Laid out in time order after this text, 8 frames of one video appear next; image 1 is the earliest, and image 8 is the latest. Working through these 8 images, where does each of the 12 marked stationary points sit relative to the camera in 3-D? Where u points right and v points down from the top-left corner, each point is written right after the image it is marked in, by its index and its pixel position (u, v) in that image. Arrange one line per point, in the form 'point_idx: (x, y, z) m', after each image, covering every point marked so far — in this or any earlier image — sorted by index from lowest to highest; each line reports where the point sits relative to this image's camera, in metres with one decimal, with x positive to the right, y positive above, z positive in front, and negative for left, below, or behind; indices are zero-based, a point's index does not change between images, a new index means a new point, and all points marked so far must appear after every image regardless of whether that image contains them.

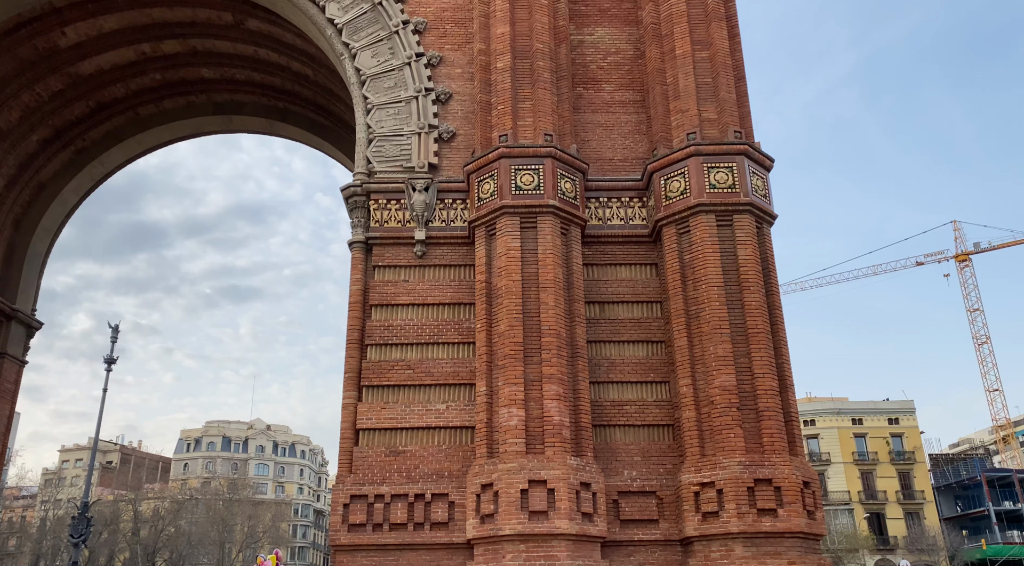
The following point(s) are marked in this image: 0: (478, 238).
0: (-0.3, +0.5, +8.5) m
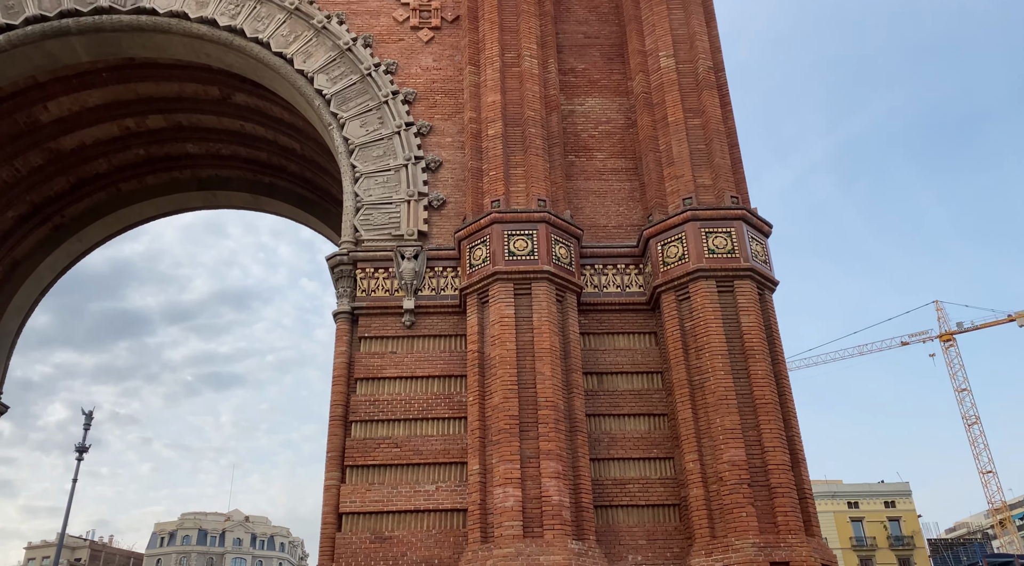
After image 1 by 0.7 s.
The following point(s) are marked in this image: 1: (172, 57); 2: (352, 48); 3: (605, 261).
0: (-0.4, -0.1, +8.1) m
1: (-4.5, +3.0, +12.2) m
2: (-1.9, +2.9, +11.2) m
3: (+0.9, +0.2, +8.6) m
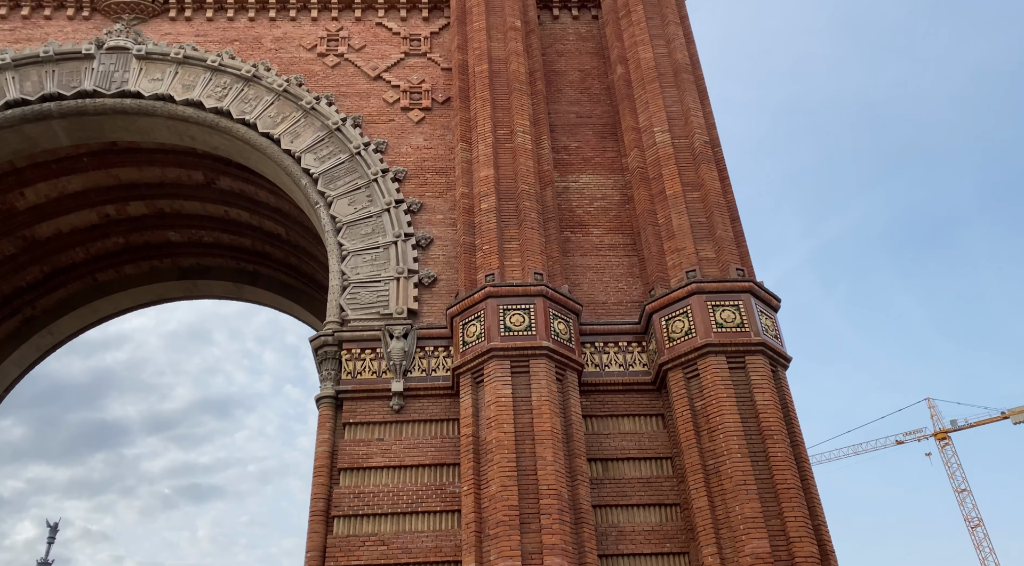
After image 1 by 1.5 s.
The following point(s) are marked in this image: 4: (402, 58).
0: (-0.4, -0.8, +7.6) m
1: (-4.6, +1.8, +11.9) m
2: (-2.0, +1.9, +11.0) m
3: (+0.8, -0.5, +8.2) m
4: (-1.6, +3.2, +13.4) m
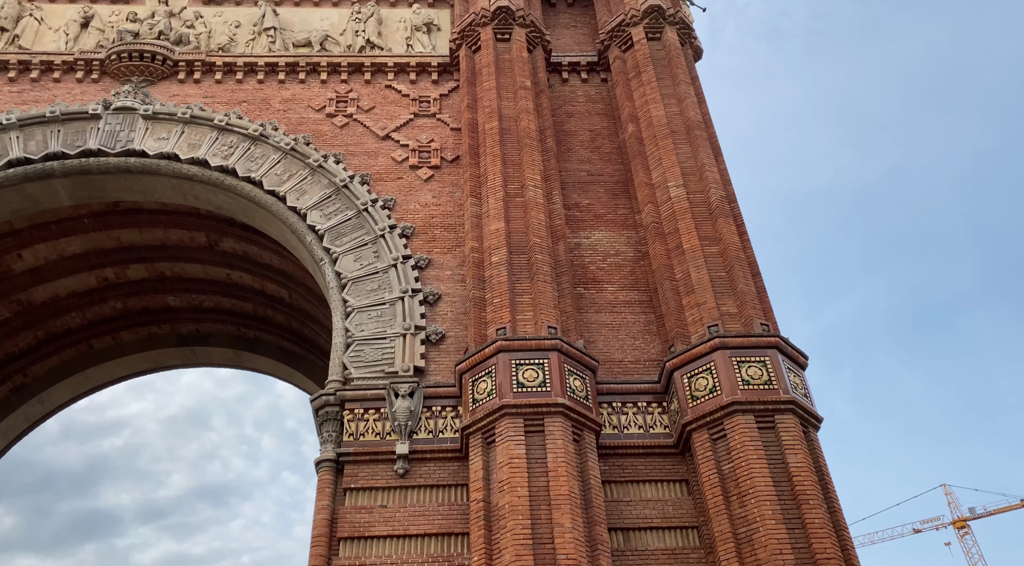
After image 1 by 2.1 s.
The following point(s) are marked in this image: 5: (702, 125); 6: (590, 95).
0: (-0.3, -1.3, +7.2) m
1: (-4.5, +1.0, +11.7) m
2: (-1.9, +1.2, +10.8) m
3: (+0.9, -1.0, +7.7) m
4: (-1.4, +2.3, +13.3) m
5: (+2.3, +1.9, +11.3) m
6: (+1.1, +2.7, +13.6) m
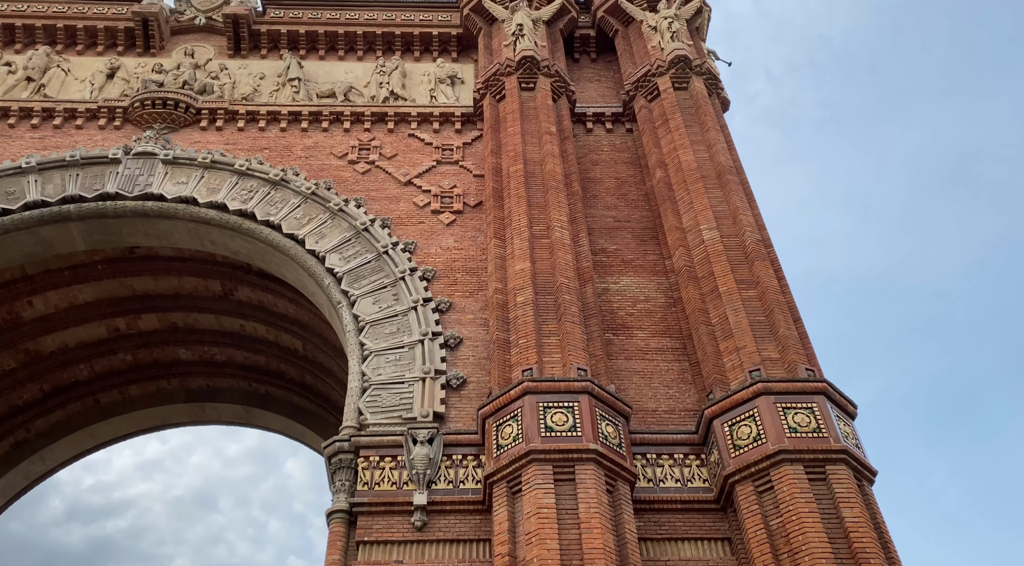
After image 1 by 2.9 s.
0: (-0.1, -1.6, +6.7) m
1: (-4.2, +0.5, +11.5) m
2: (-1.6, +0.6, +10.5) m
3: (+1.1, -1.3, +7.2) m
4: (-1.1, +1.6, +13.0) m
5: (+2.6, +1.3, +10.9) m
6: (+1.5, +2.0, +13.3) m
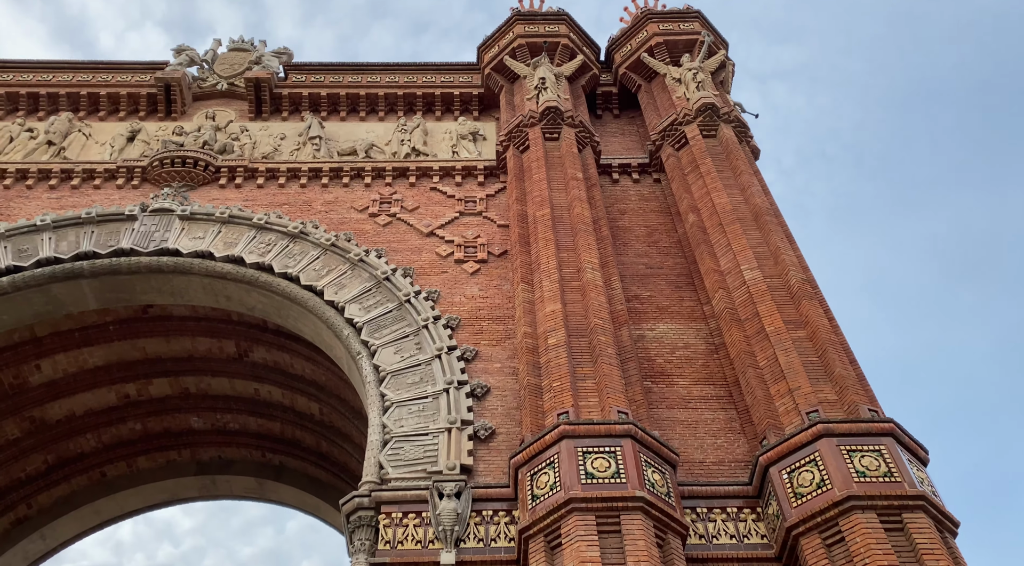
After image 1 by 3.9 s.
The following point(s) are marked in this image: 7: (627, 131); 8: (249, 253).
0: (+0.1, -1.8, +6.1) m
1: (-3.8, -0.2, +11.1) m
2: (-1.3, 0.0, +10.1) m
3: (+1.4, -1.6, +6.6) m
4: (-0.8, +0.9, +12.7) m
5: (+2.9, +0.8, +10.5) m
6: (+1.8, +1.3, +12.9) m
7: (+1.9, +2.5, +15.3) m
8: (-3.0, +0.3, +10.7) m
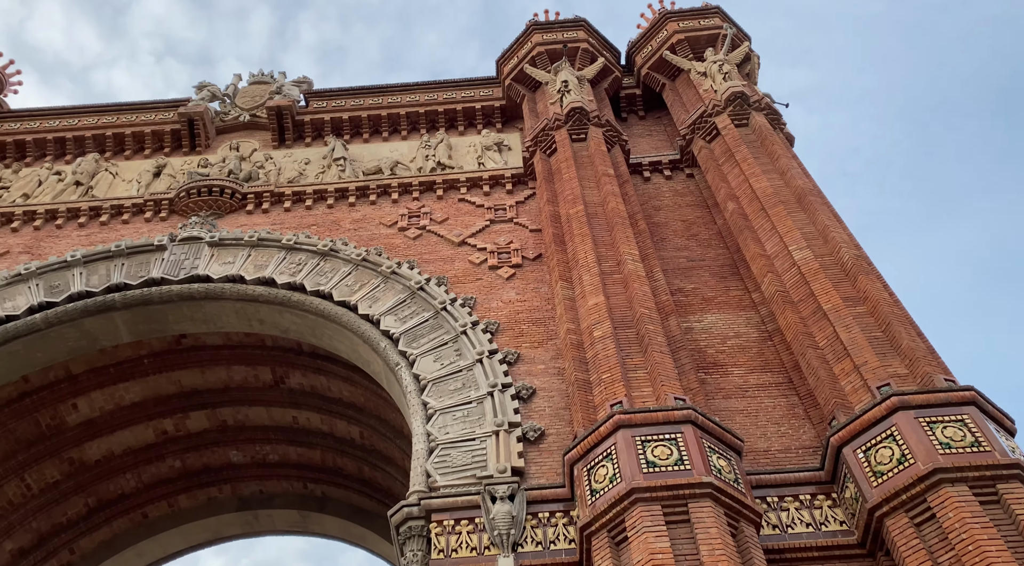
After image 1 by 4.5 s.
0: (+0.5, -1.7, +5.8) m
1: (-3.4, -0.5, +10.9) m
2: (-0.9, -0.1, +9.8) m
3: (+1.8, -1.4, +6.2) m
4: (-0.3, +0.8, +12.4) m
5: (+3.3, +1.0, +10.1) m
6: (+2.2, +1.3, +12.6) m
7: (+2.3, +2.5, +15.0) m
8: (-2.6, +0.1, +10.6) m
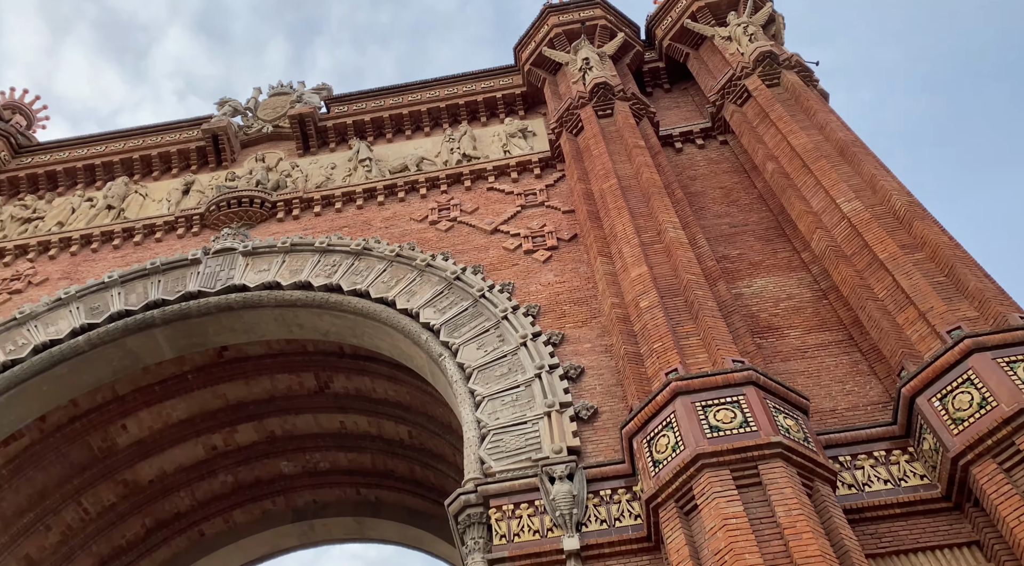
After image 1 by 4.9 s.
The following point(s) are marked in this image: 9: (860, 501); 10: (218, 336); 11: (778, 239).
0: (+0.9, -1.5, +5.5) m
1: (-2.9, -0.6, +10.8) m
2: (-0.5, +0.1, +9.6) m
3: (+2.1, -1.1, +6.0) m
4: (+0.1, +0.9, +12.2) m
5: (+3.6, +1.4, +9.7) m
6: (+2.6, +1.7, +12.2) m
7: (+2.7, +2.9, +14.6) m
8: (-2.2, +0.1, +10.4) m
9: (+2.0, -1.4, +5.6) m
10: (-3.4, -0.6, +10.7) m
11: (+2.8, +0.5, +10.0) m
